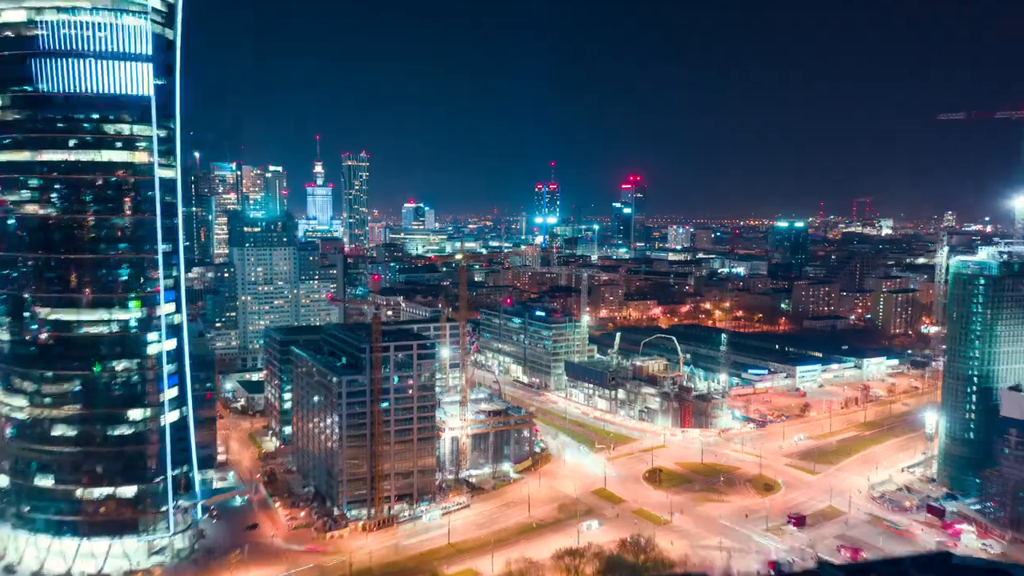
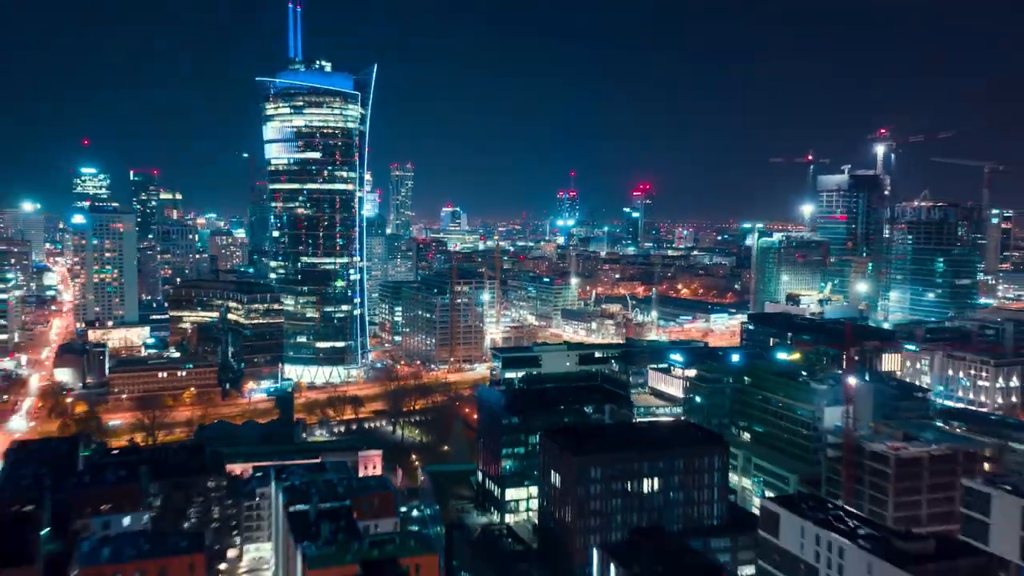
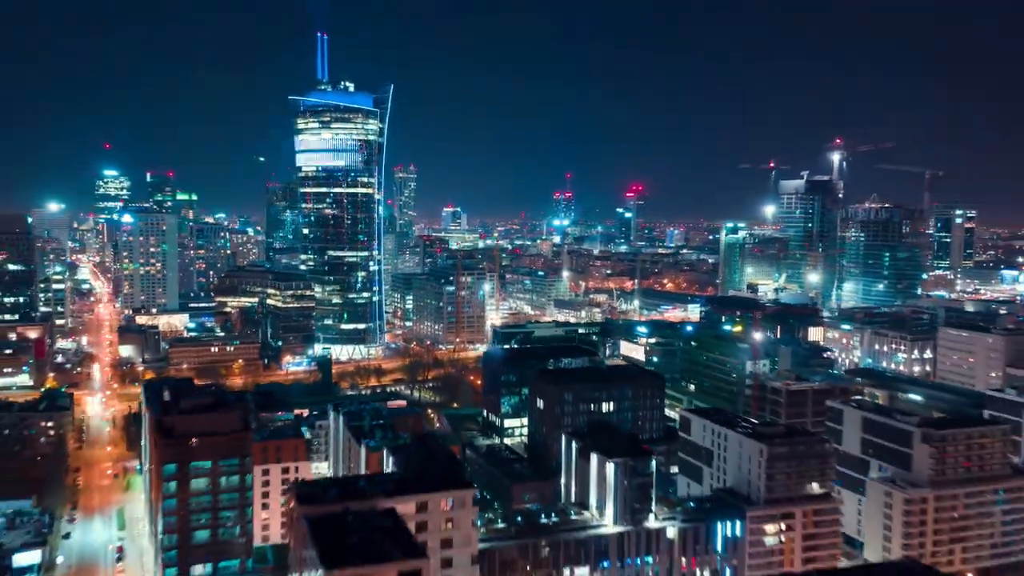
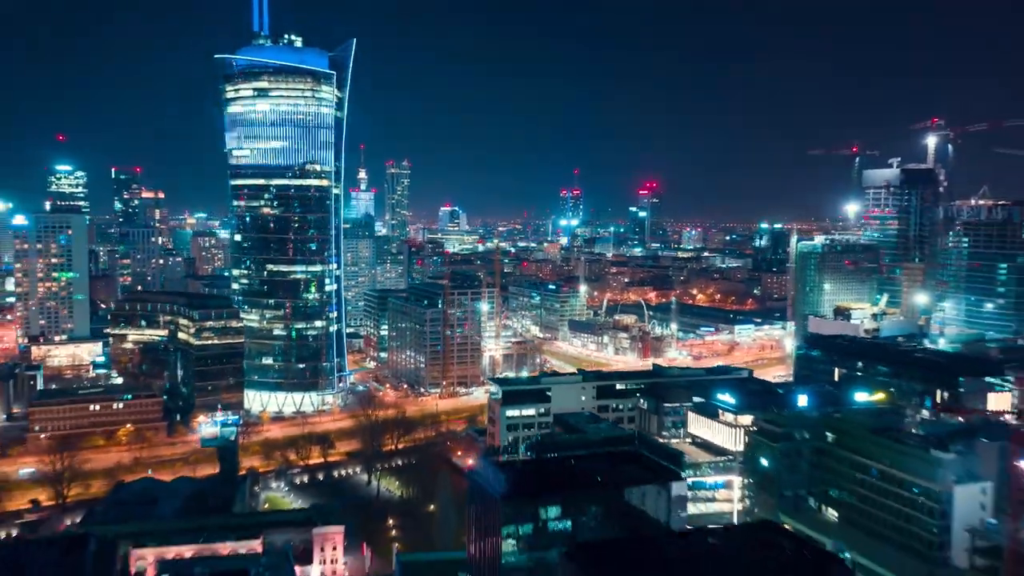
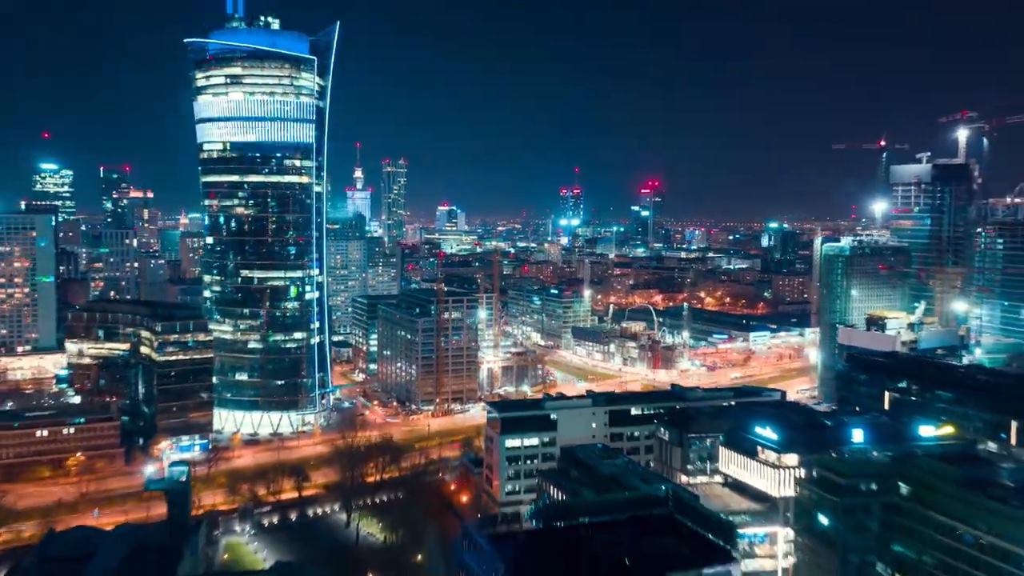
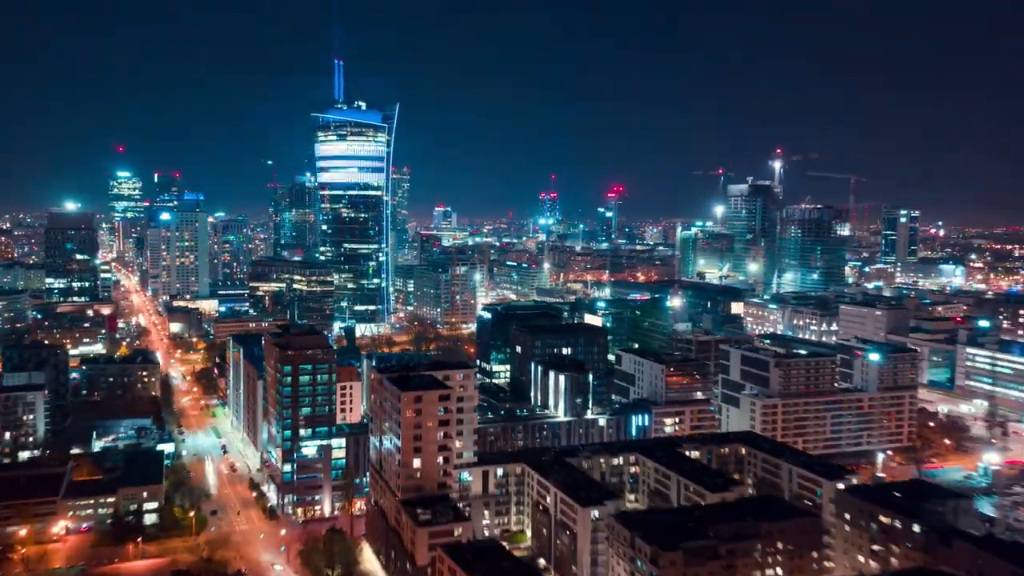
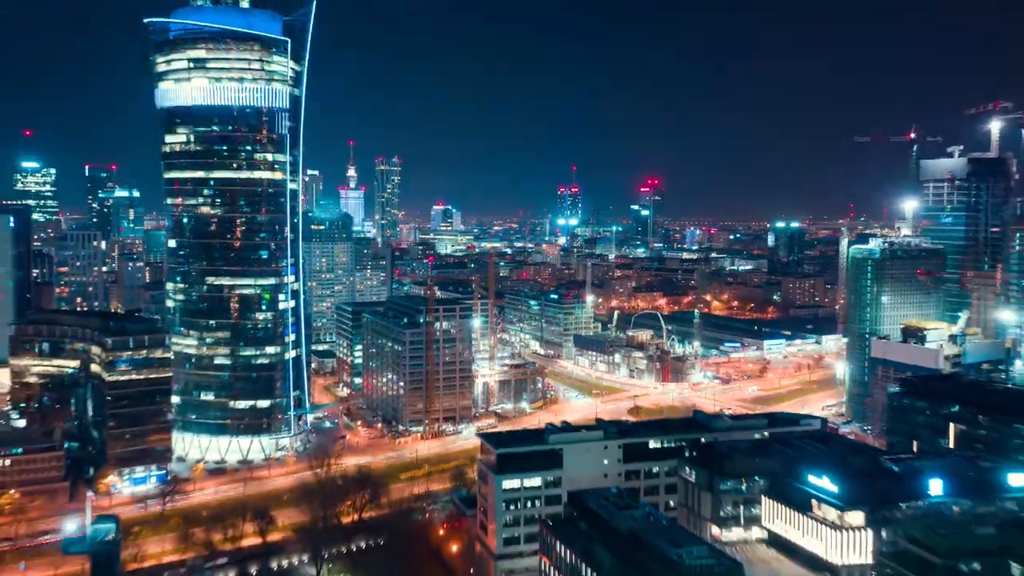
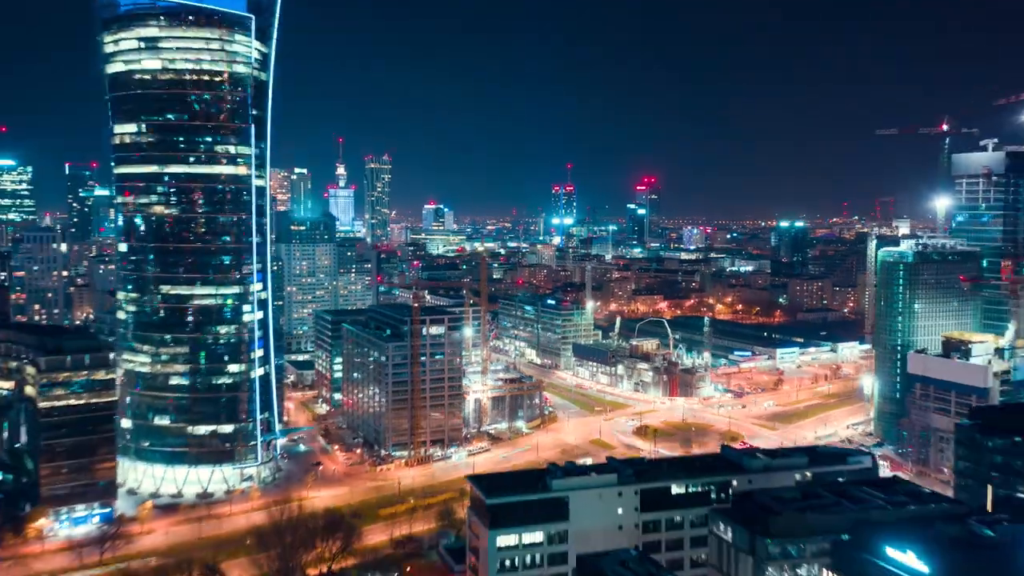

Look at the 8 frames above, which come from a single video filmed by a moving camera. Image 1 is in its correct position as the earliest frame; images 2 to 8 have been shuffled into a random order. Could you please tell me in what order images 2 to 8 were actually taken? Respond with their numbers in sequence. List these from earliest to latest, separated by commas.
8, 7, 5, 4, 2, 3, 6
